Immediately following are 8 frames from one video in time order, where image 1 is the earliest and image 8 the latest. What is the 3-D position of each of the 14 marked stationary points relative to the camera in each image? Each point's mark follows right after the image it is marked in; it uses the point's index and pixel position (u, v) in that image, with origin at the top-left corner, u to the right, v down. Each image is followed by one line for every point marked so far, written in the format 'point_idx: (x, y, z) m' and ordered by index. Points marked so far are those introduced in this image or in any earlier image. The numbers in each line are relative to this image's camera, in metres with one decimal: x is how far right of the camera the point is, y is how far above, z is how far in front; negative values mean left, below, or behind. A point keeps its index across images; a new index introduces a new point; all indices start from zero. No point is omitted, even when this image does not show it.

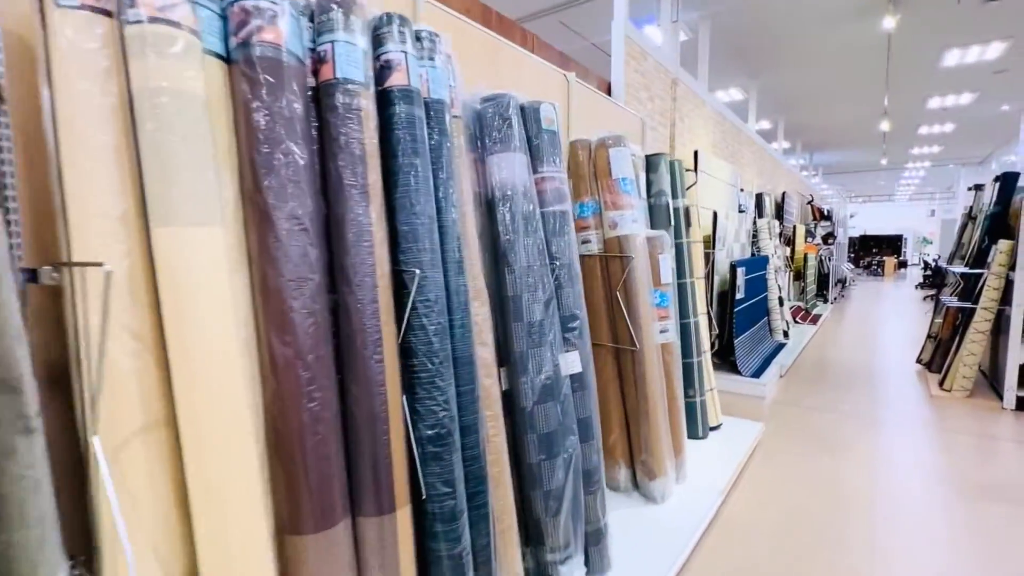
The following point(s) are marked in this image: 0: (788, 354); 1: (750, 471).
0: (+3.0, -0.8, +5.3) m
1: (+1.3, -1.0, +2.7) m
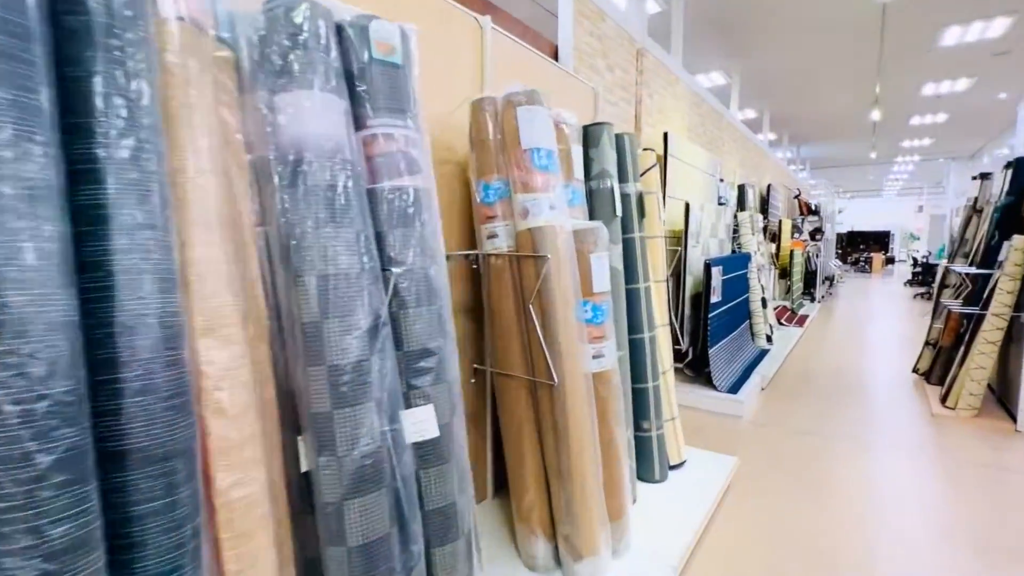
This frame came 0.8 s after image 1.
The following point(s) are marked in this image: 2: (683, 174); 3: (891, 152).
0: (+2.5, -0.8, +4.8) m
1: (+0.9, -1.0, +2.2) m
2: (+1.3, +1.0, +4.3) m
3: (+10.6, +3.8, +13.7) m
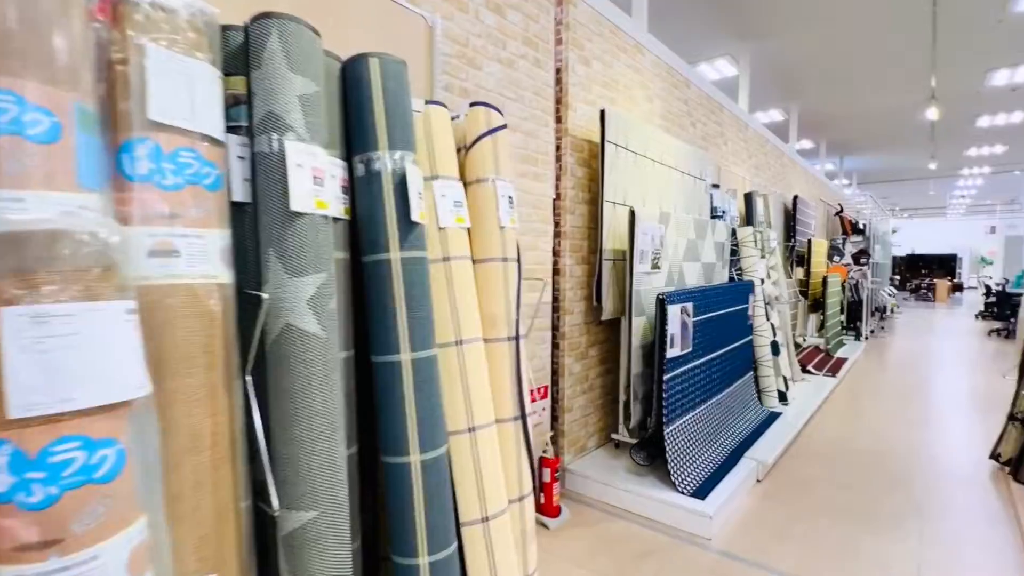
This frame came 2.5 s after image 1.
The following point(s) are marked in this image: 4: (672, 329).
0: (+1.9, -1.1, +3.6) m
1: (+0.1, -1.2, +1.1) m
2: (+0.7, +0.8, +3.2) m
3: (+10.8, +3.0, +11.9) m
4: (+0.9, -0.2, +2.9) m
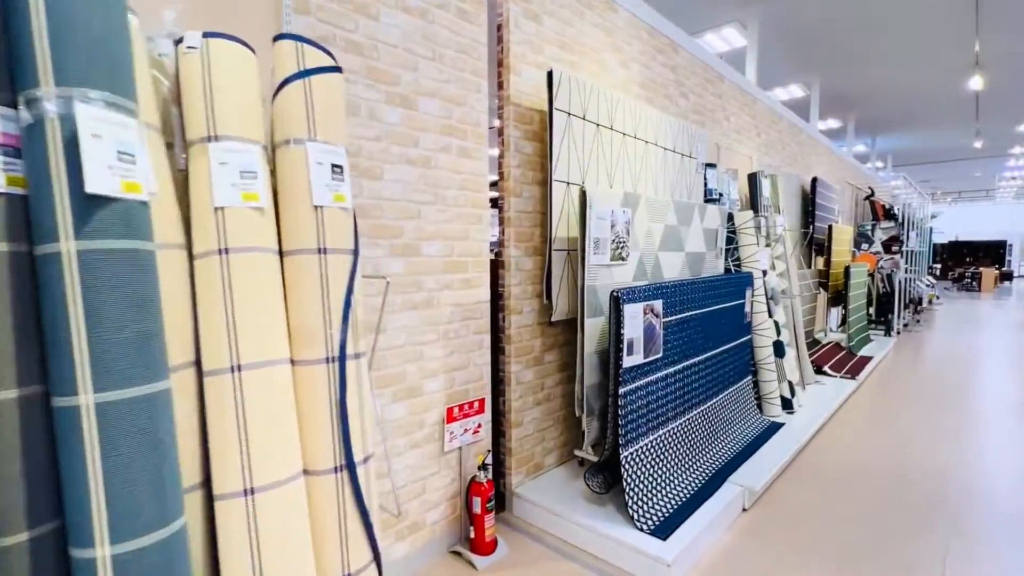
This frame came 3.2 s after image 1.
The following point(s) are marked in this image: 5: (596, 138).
0: (+1.6, -1.1, +3.1) m
1: (-0.3, -1.2, +0.6) m
2: (+0.4, +0.8, +2.7) m
3: (+10.9, +3.3, +10.8) m
4: (+0.6, -0.2, +2.4) m
5: (+0.5, +0.9, +2.8) m
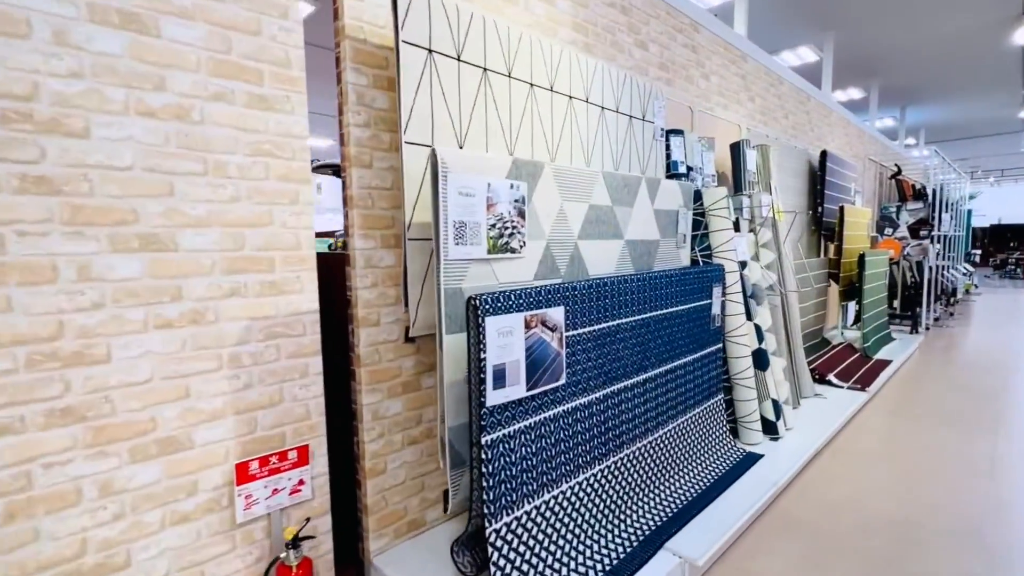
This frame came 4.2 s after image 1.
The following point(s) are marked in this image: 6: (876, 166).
0: (+1.1, -1.1, +2.3) m
1: (-1.0, -1.3, 0.0) m
2: (-0.2, +0.8, +2.0) m
3: (+10.7, +3.5, +9.6) m
4: (0.0, -0.2, +1.7) m
5: (-0.1, +0.8, +2.1) m
6: (+6.1, +2.0, +8.1) m
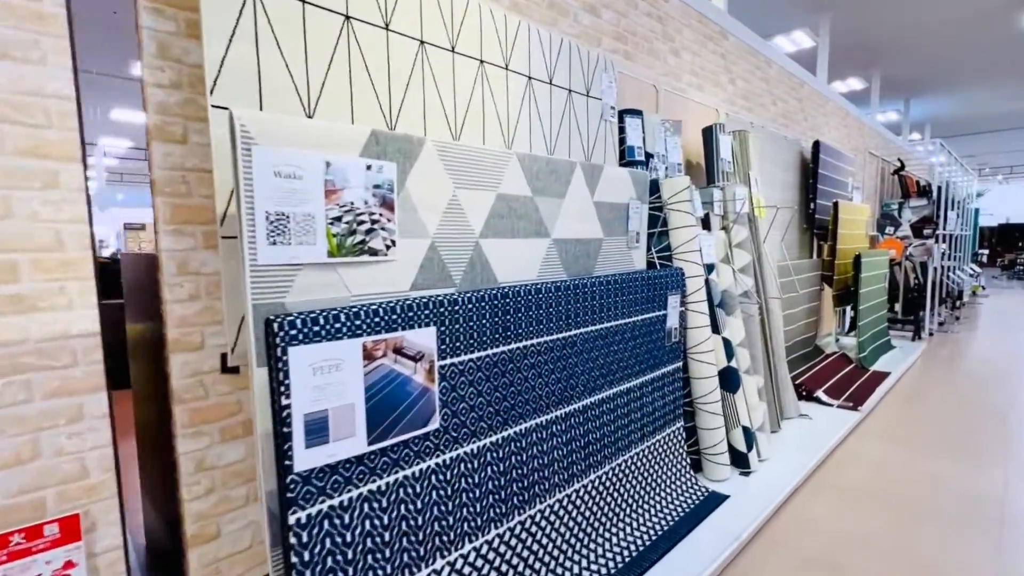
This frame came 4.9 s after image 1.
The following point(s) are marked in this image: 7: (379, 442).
0: (+0.6, -1.1, +1.8) m
1: (-1.4, -1.3, -0.5) m
2: (-0.6, +0.7, +1.5) m
3: (+10.3, +3.5, +9.0) m
4: (-0.4, -0.3, +1.2) m
5: (-0.6, +0.8, +1.6) m
6: (+5.7, +2.0, +7.6) m
7: (-0.4, -0.4, +1.3) m
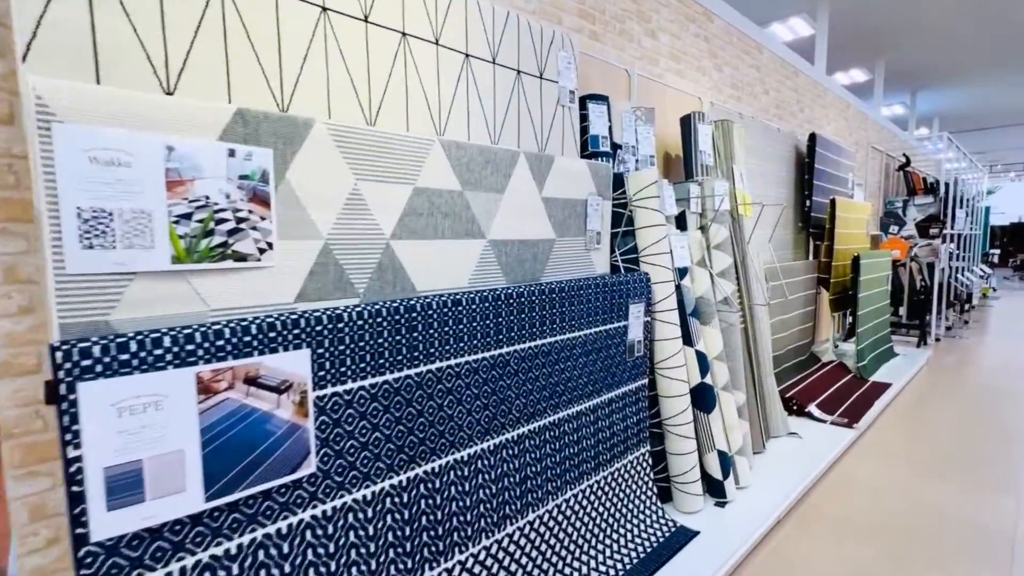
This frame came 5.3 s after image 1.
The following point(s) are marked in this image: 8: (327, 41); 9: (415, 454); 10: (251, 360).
0: (+0.4, -1.1, +1.6) m
1: (-1.7, -1.4, -0.7) m
2: (-0.9, +0.7, +1.3) m
3: (+10.1, +3.4, +8.6) m
4: (-0.7, -0.3, +1.0) m
5: (-0.8, +0.8, +1.3) m
6: (+5.5, +2.0, +7.3) m
7: (-0.6, -0.4, +1.1) m
8: (-0.6, +0.8, +1.5) m
9: (-0.3, -0.5, +1.4) m
10: (-0.6, -0.2, +1.1) m
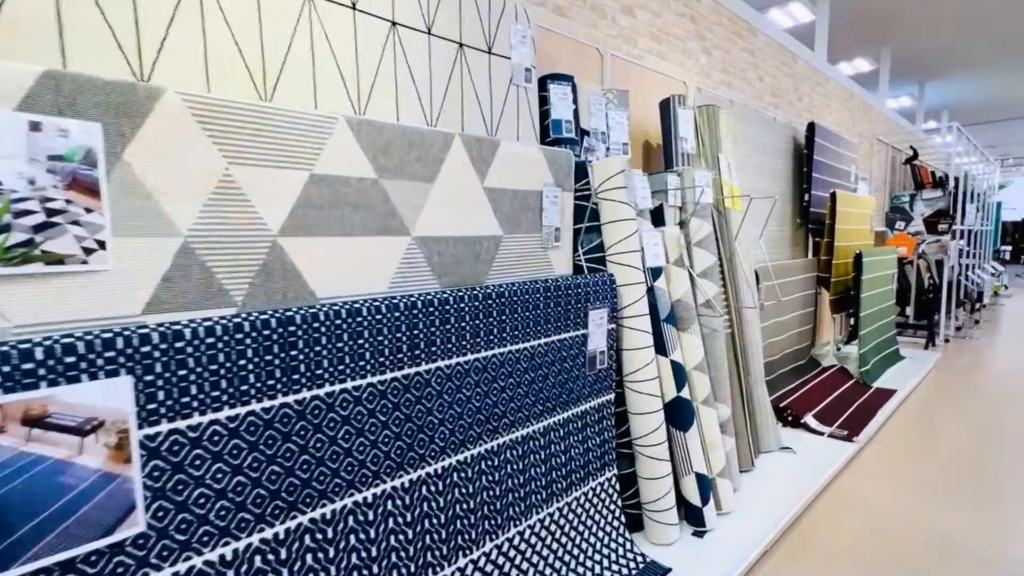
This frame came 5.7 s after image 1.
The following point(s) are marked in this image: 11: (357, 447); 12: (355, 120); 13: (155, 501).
0: (+0.1, -1.2, +1.3) m
1: (-2.0, -1.4, -0.9) m
2: (-1.1, +0.7, +1.0) m
3: (+10.0, +3.5, +8.2) m
4: (-0.9, -0.3, +0.7) m
5: (-1.0, +0.8, +1.1) m
6: (+5.3, +2.0, +6.9) m
7: (-0.8, -0.5, +0.8) m
8: (-0.8, +0.8, +1.3) m
9: (-0.5, -0.5, +1.1) m
10: (-0.8, -0.2, +0.8) m
11: (-0.4, -0.4, +1.2) m
12: (-0.4, +0.5, +1.4) m
13: (-0.7, -0.4, +1.0) m
